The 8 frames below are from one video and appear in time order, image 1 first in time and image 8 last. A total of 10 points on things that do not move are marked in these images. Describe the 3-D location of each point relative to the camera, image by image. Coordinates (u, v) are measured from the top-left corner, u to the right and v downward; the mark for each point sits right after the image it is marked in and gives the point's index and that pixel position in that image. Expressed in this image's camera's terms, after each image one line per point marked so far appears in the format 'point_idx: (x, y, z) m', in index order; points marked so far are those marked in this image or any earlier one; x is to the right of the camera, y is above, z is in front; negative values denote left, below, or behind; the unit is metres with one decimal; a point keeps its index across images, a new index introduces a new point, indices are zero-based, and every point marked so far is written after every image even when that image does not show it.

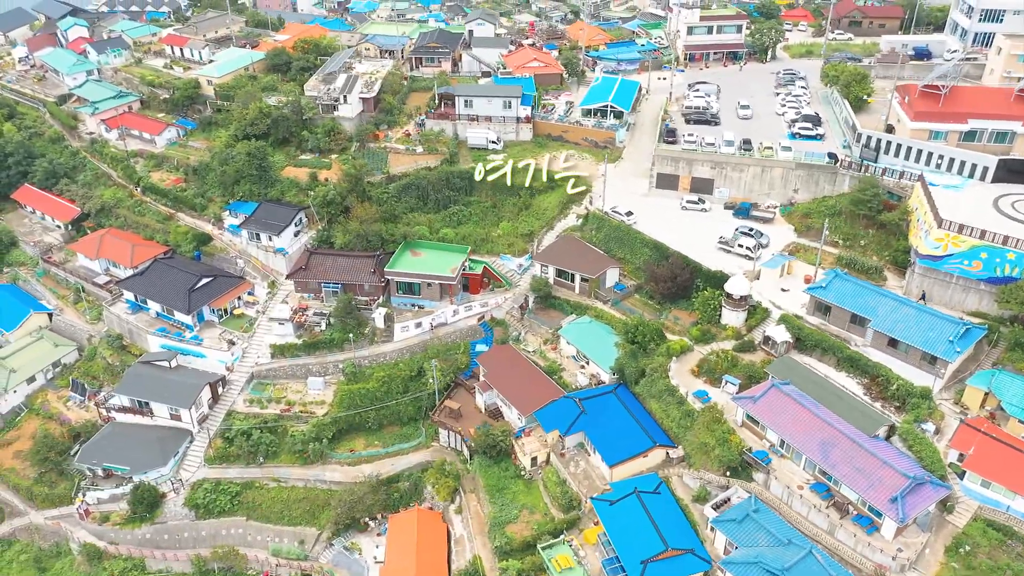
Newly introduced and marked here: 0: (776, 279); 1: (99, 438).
0: (+6.1, +0.2, +19.0) m
1: (-9.6, -3.5, +19.2) m
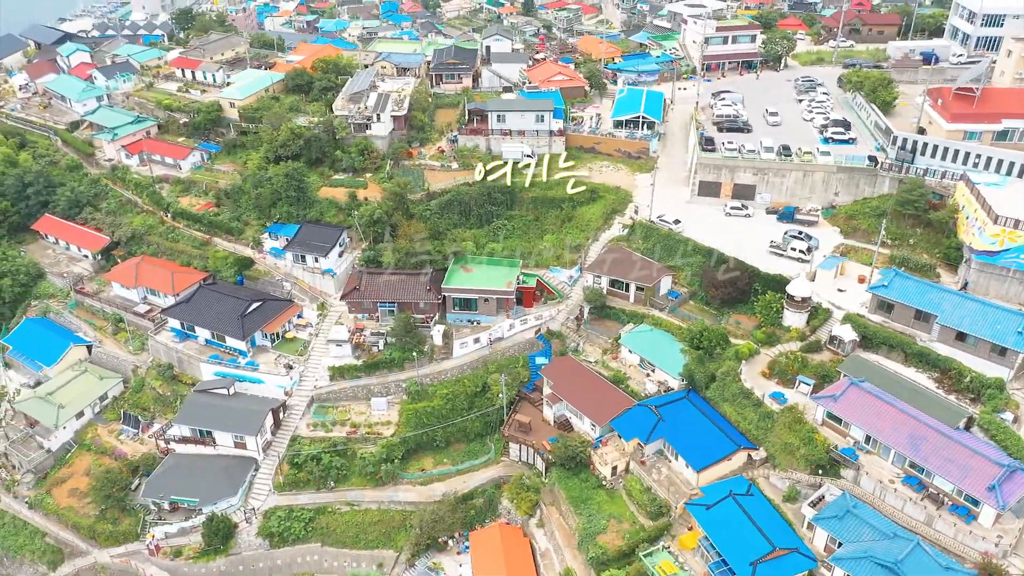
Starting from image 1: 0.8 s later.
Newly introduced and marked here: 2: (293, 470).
0: (+7.6, +0.2, +19.5) m
1: (-8.0, -4.2, +18.7) m
2: (-5.0, -4.2, +18.7) m
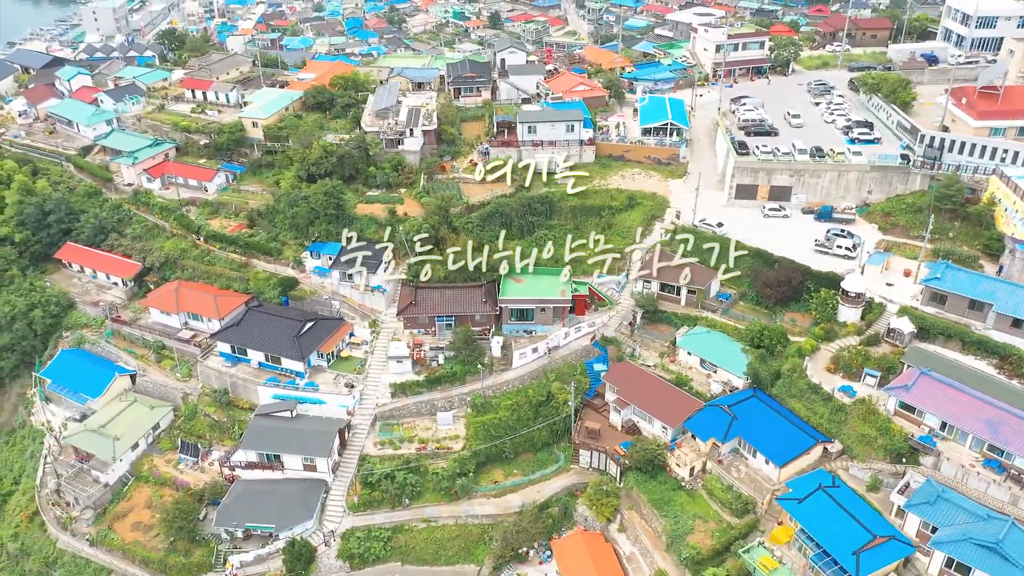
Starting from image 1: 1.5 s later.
0: (+9.0, +0.3, +20.1) m
1: (-6.3, -4.7, +18.3) m
2: (-3.3, -4.6, +18.5) m
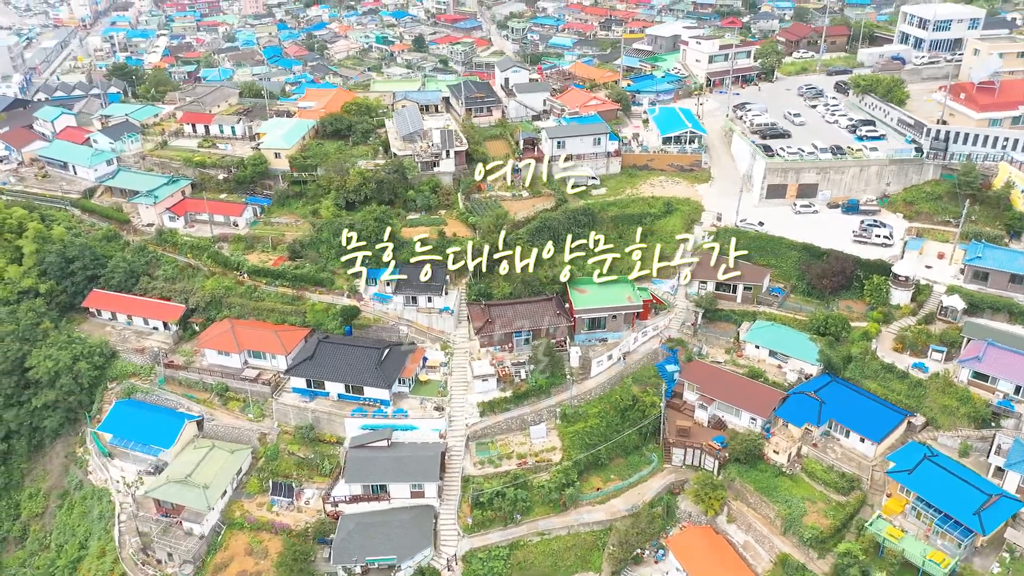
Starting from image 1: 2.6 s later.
0: (+10.8, +0.8, +21.7) m
1: (-3.7, -5.3, +17.8) m
2: (-0.8, -5.0, +18.4) m
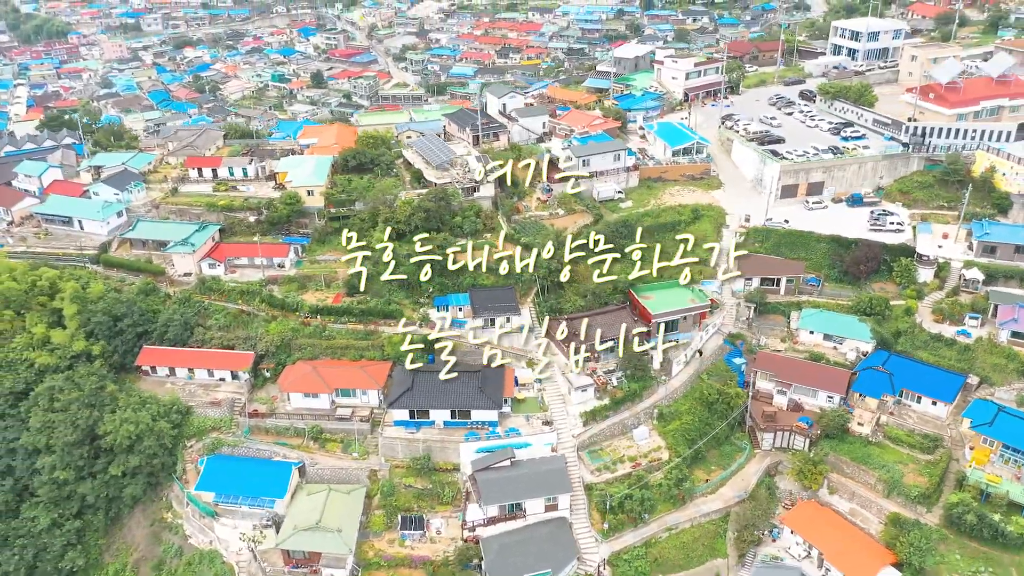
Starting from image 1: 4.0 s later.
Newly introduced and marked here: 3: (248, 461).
0: (+12.5, +1.4, +24.4) m
1: (-0.5, -5.9, +17.9) m
2: (+2.3, -5.2, +18.9) m
3: (-6.3, -4.1, +19.5) m
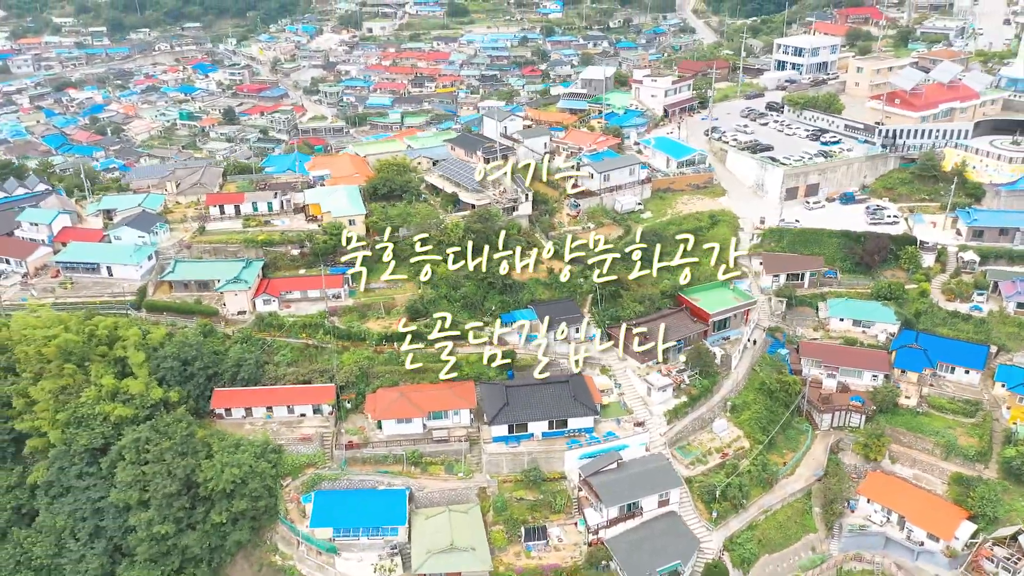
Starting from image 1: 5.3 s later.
0: (+13.6, +1.9, +27.1) m
1: (+2.5, -6.0, +18.5) m
2: (+4.9, -5.3, +20.0) m
3: (-3.6, -4.8, +19.2) m
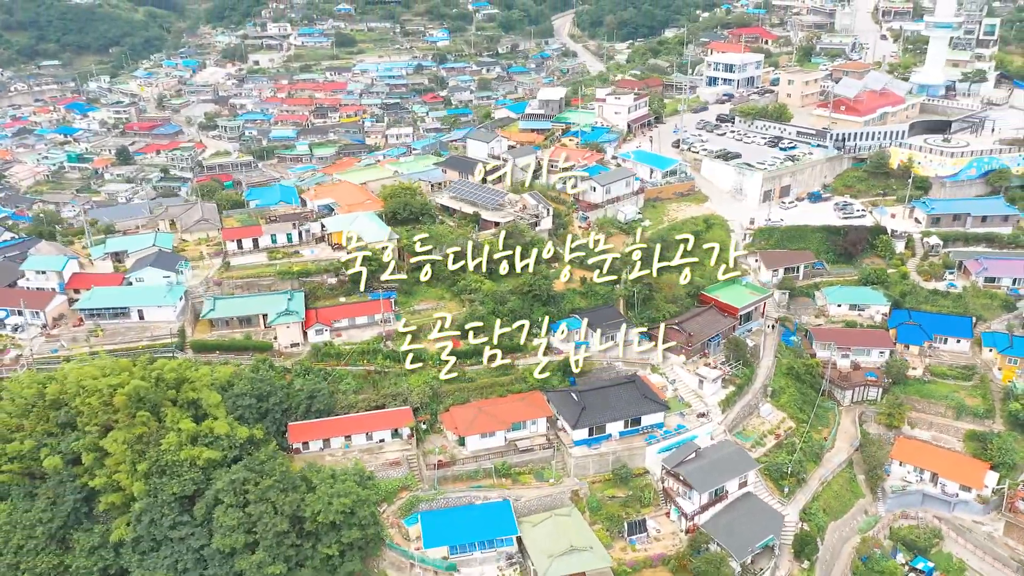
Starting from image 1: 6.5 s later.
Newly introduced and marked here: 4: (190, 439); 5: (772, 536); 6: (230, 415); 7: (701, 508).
0: (+13.9, +2.5, +30.2) m
1: (+5.0, -6.0, +19.6) m
2: (+7.1, -5.1, +21.5) m
3: (-1.2, -5.2, +19.3) m
4: (-7.4, -3.4, +18.8) m
5: (+6.3, -5.9, +19.7) m
6: (-6.7, -3.0, +19.3) m
7: (+4.6, -5.4, +20.1) m
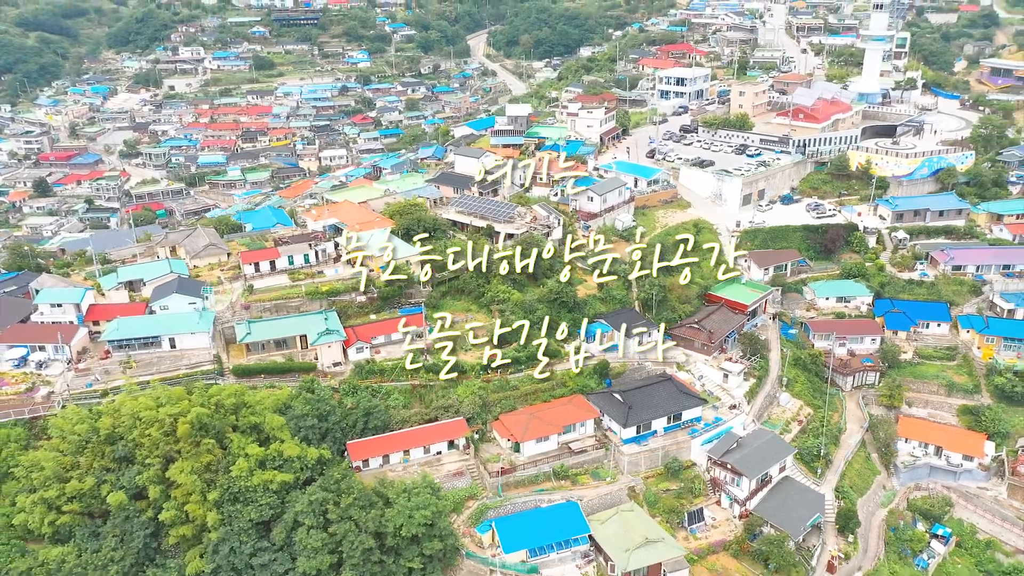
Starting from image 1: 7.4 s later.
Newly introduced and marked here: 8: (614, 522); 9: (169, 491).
0: (+13.7, +2.8, +32.4) m
1: (+6.6, -5.8, +20.7) m
2: (+8.4, -4.9, +22.8) m
3: (+0.4, -5.4, +19.6) m
4: (-5.7, -3.9, +18.4) m
5: (+7.8, -5.7, +21.0) m
6: (-5.1, -3.4, +19.1) m
7: (+6.1, -5.3, +21.1) m
8: (+2.5, -5.7, +19.7) m
9: (-7.4, -4.4, +17.9) m
